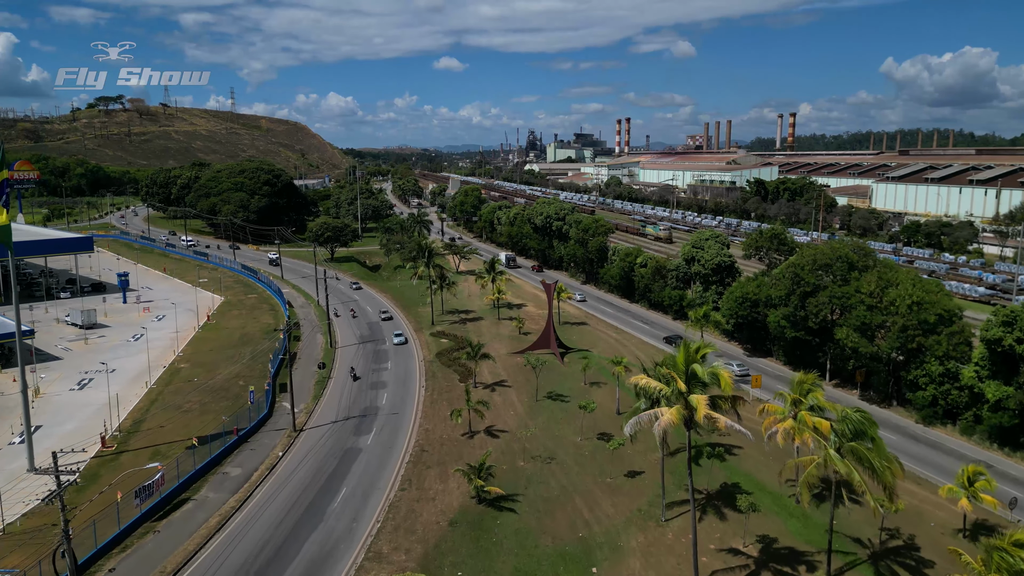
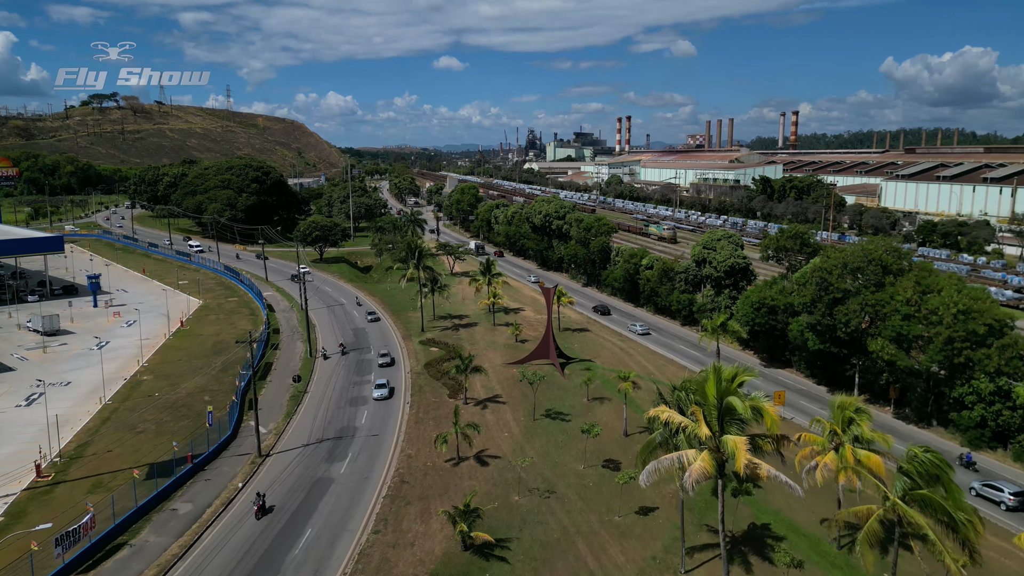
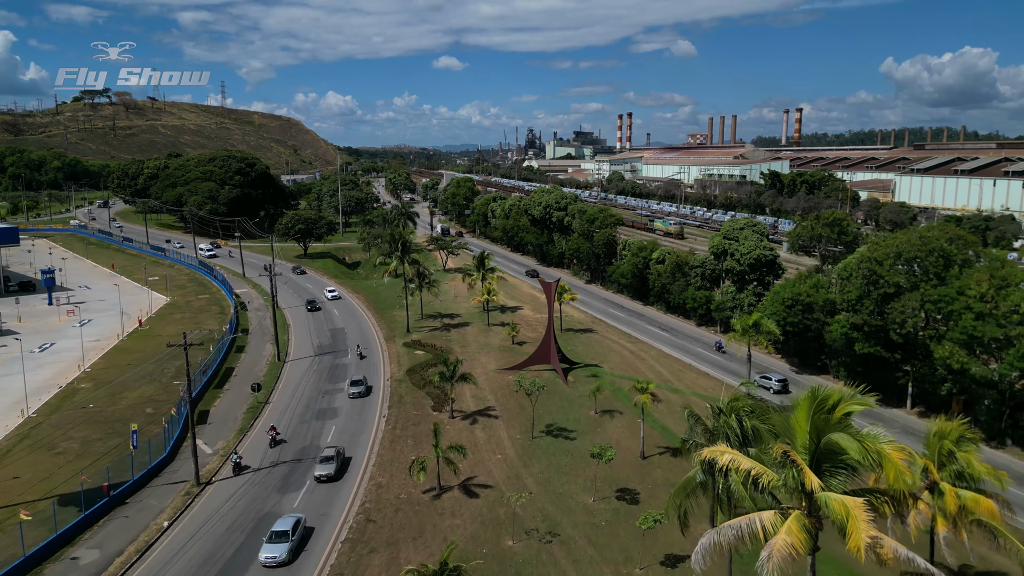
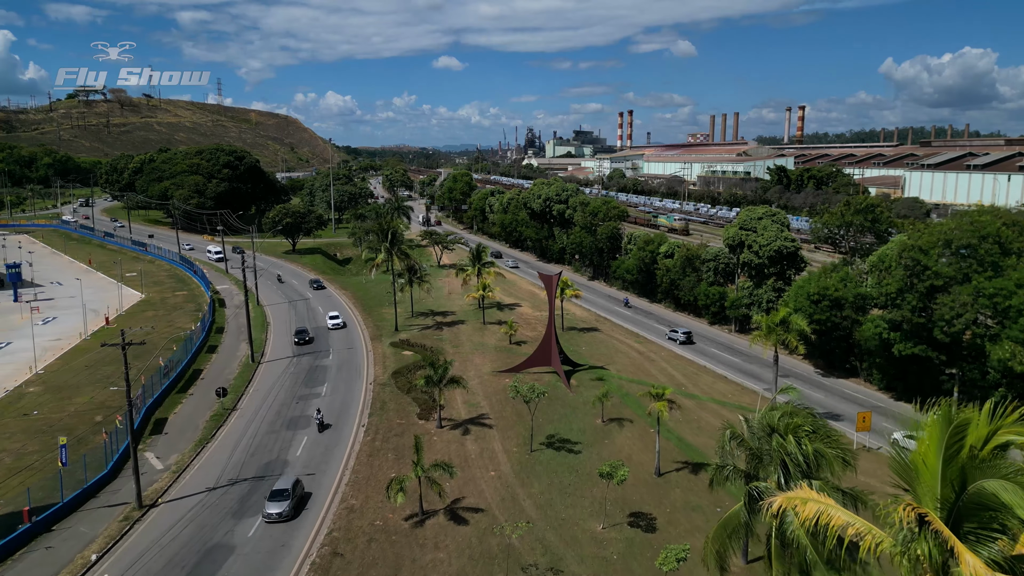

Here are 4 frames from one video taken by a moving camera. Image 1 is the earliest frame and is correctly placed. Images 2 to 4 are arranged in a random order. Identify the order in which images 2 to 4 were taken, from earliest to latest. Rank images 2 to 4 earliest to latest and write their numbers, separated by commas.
2, 3, 4
